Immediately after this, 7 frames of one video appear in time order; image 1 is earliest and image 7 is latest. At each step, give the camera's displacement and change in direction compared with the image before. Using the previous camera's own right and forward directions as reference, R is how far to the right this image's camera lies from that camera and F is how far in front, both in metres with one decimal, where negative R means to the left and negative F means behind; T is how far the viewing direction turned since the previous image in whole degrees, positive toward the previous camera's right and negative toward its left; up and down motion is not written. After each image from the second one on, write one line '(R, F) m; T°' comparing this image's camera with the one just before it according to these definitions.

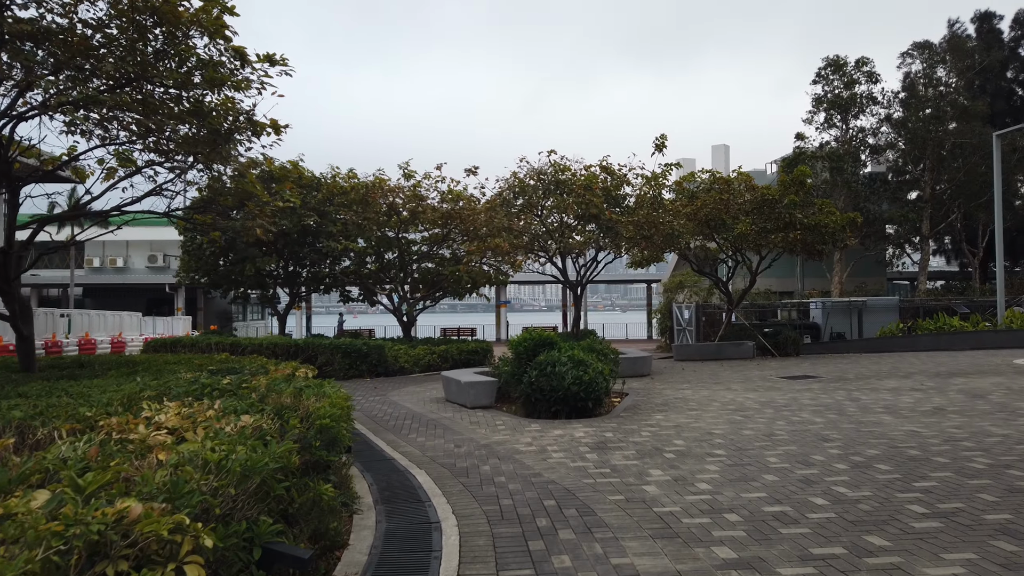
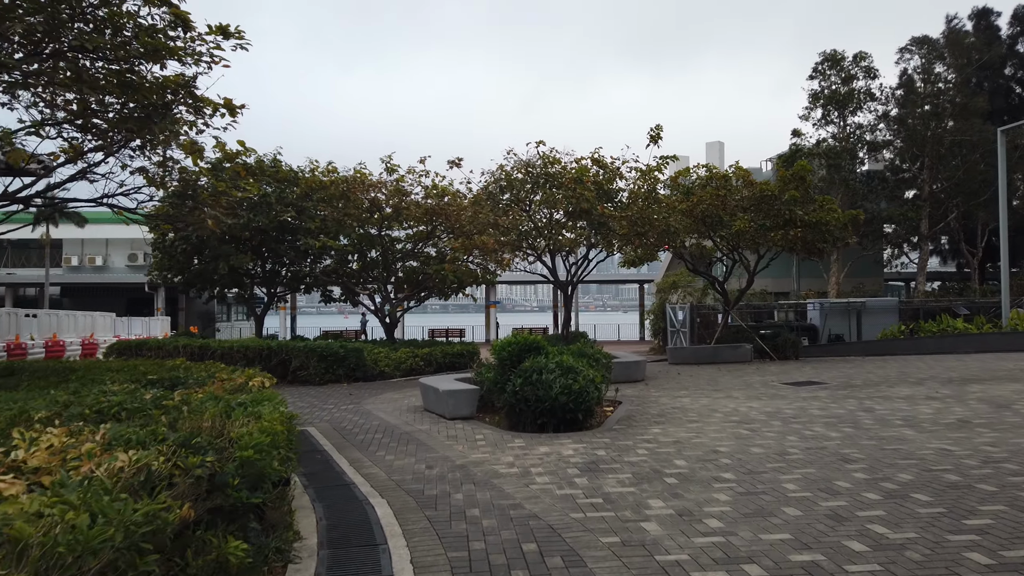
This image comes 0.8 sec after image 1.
(+0.1, +1.0) m; +1°
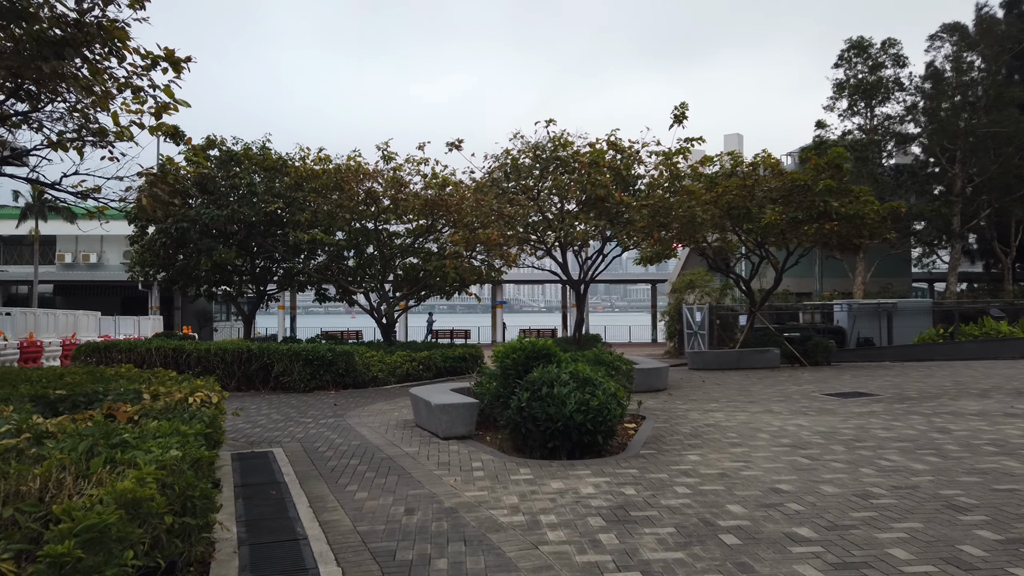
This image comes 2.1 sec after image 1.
(0.0, +1.7) m; -1°
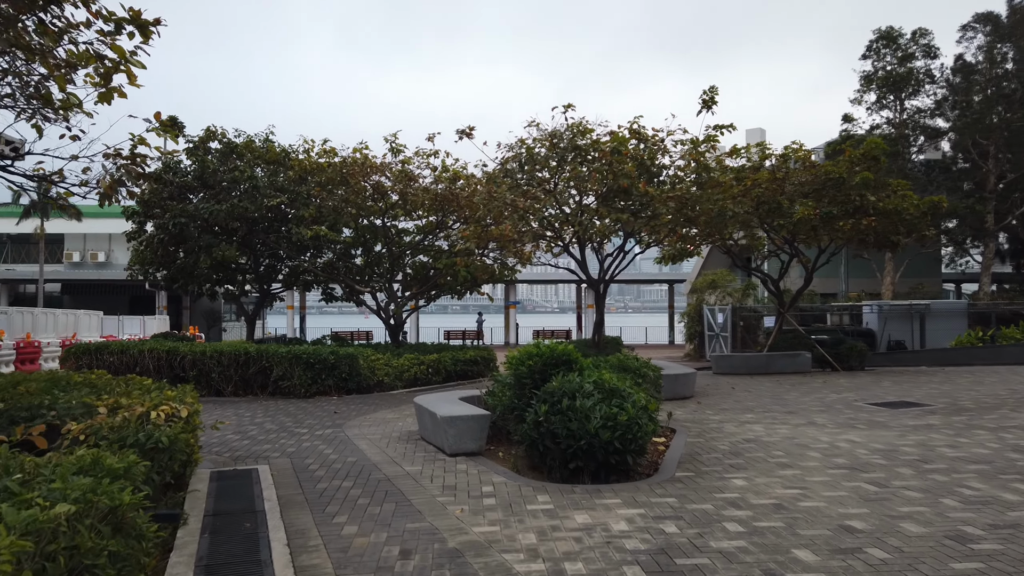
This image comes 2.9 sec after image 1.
(0.0, +1.0) m; -1°
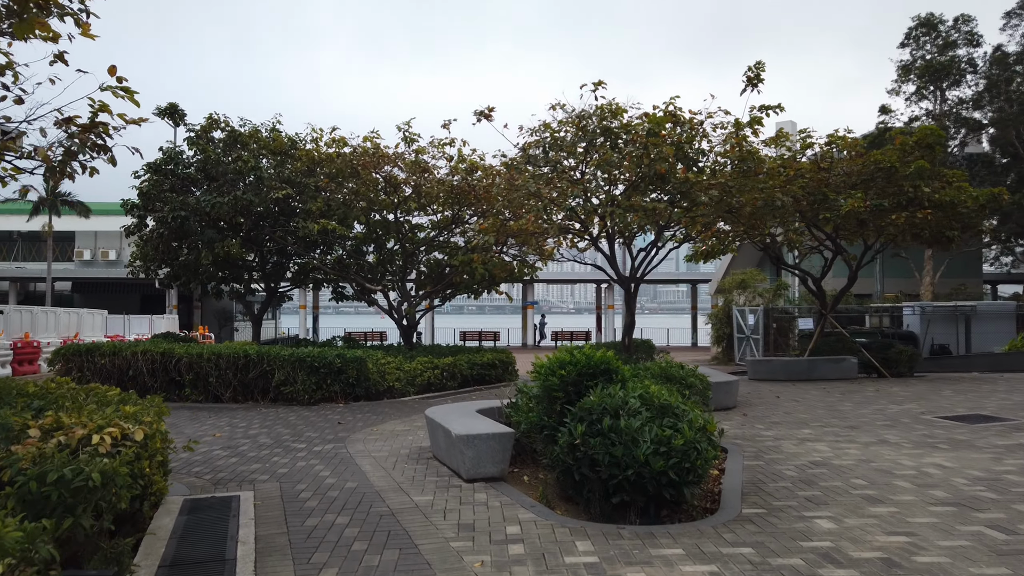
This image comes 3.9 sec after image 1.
(-0.1, +1.2) m; -1°
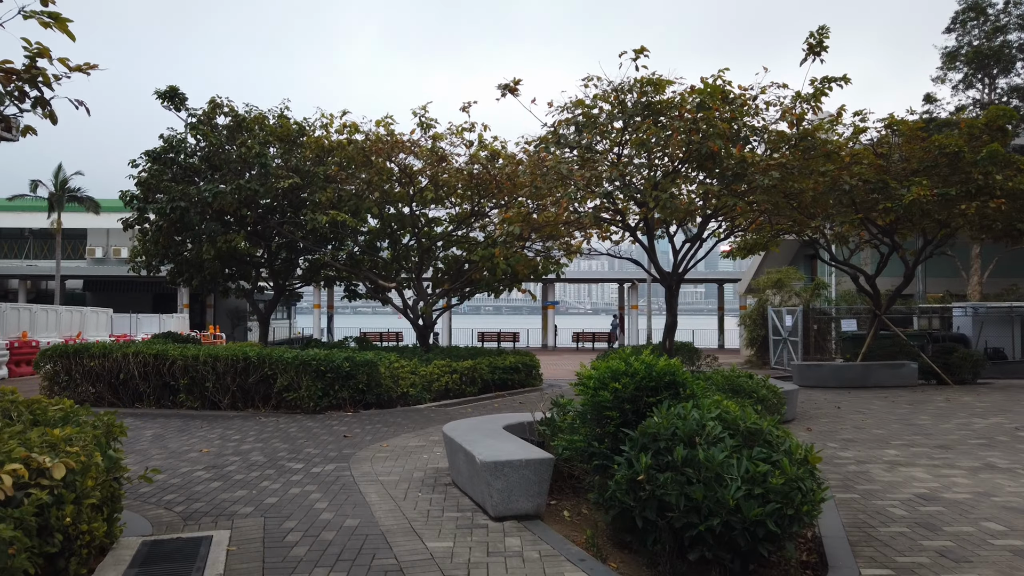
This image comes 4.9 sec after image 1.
(-0.2, +1.3) m; -1°
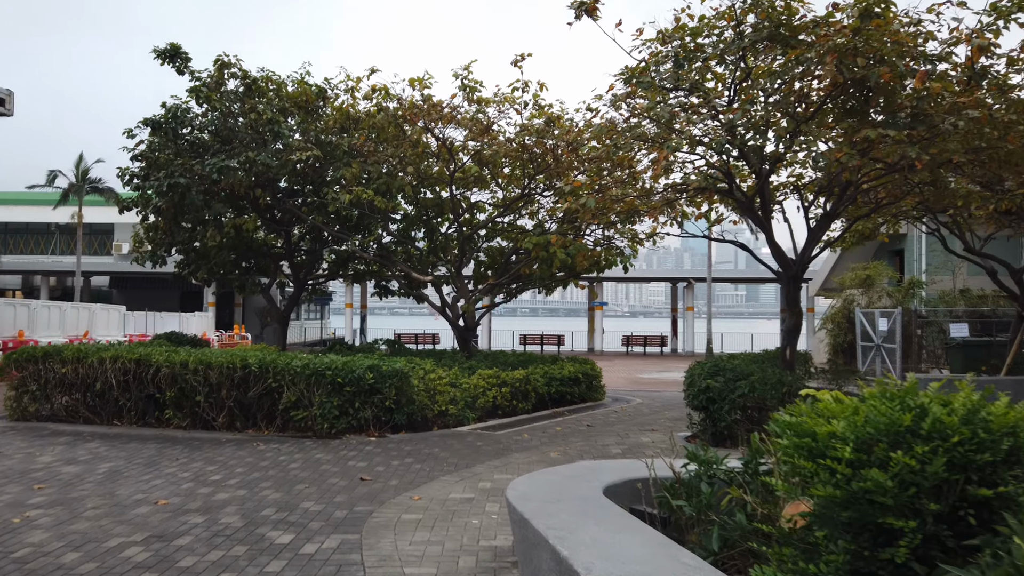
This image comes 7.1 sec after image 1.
(-0.4, +2.6) m; -3°
